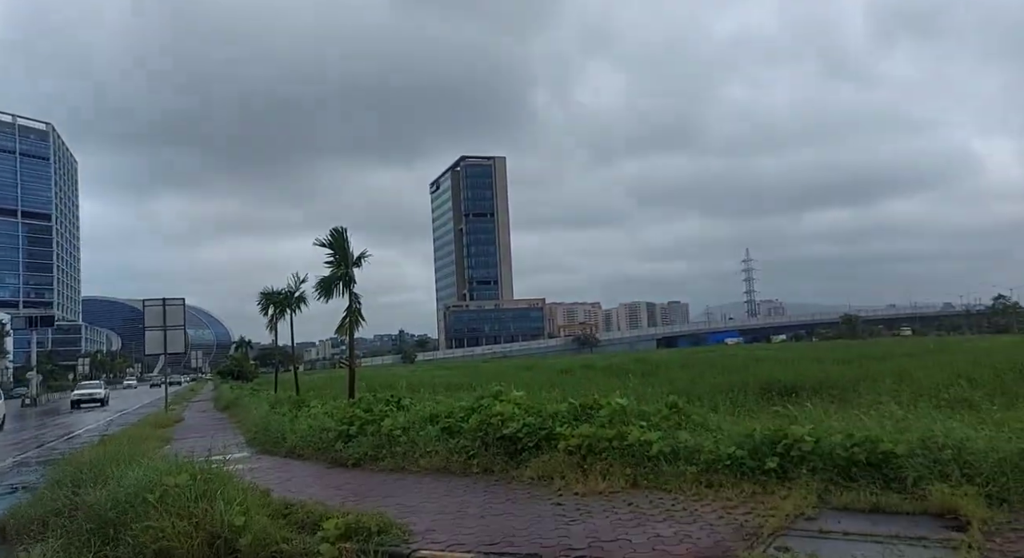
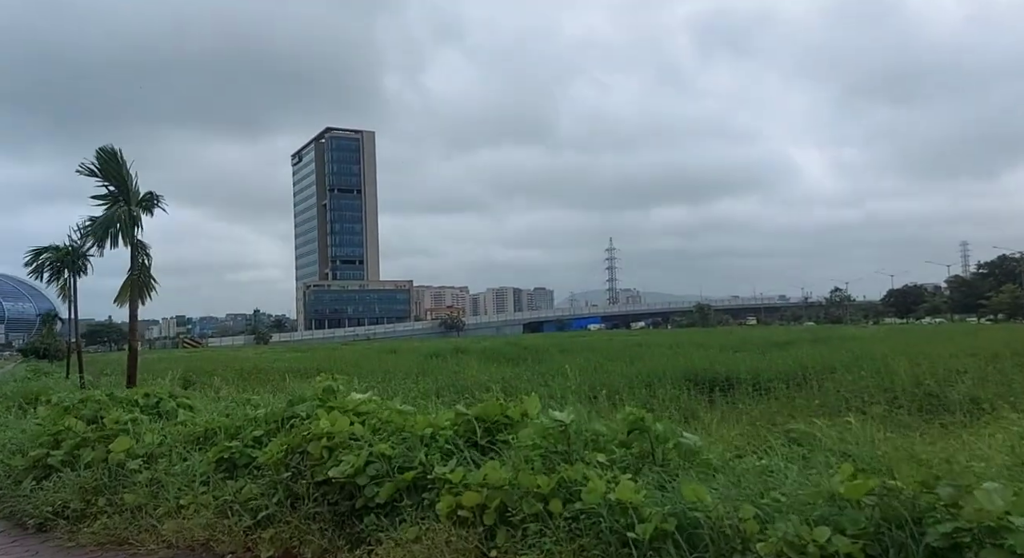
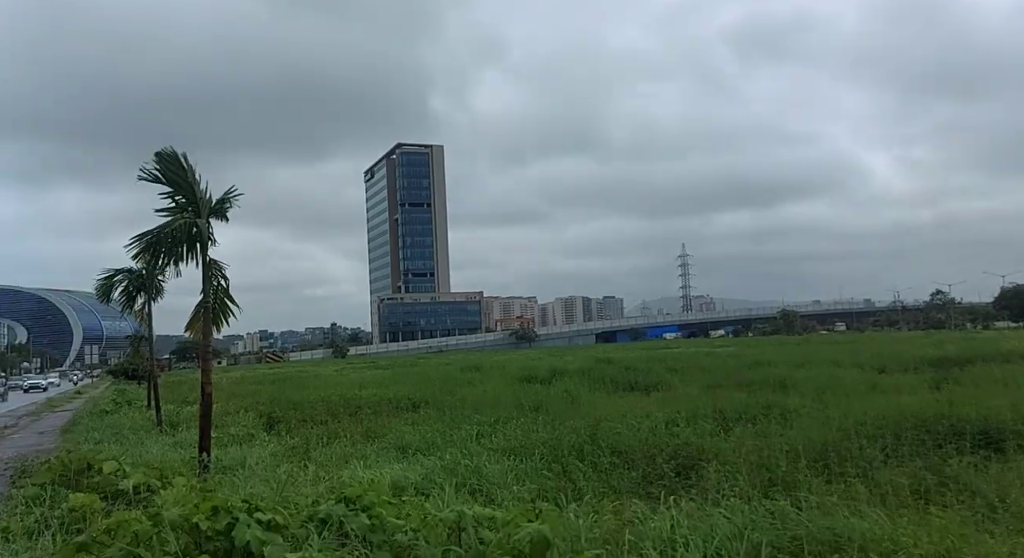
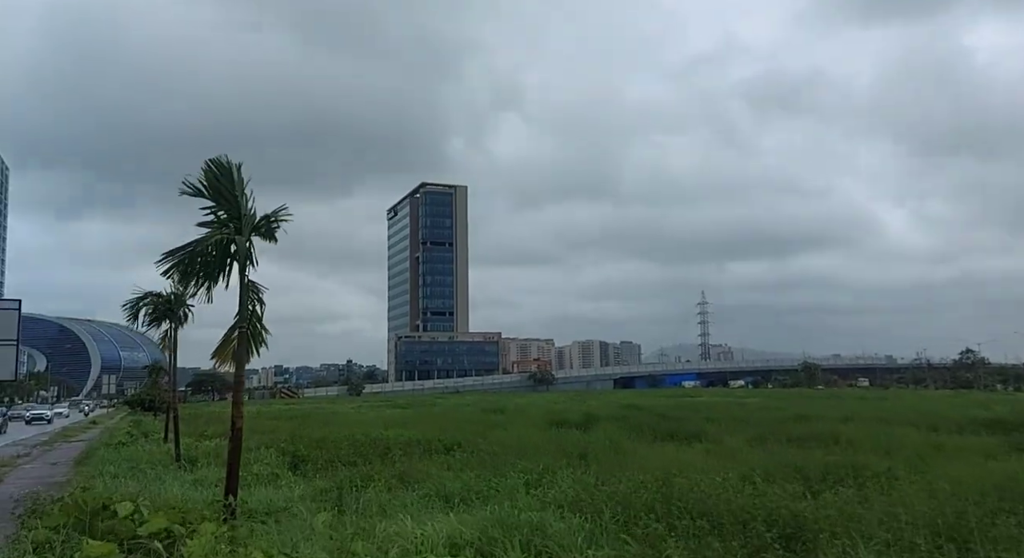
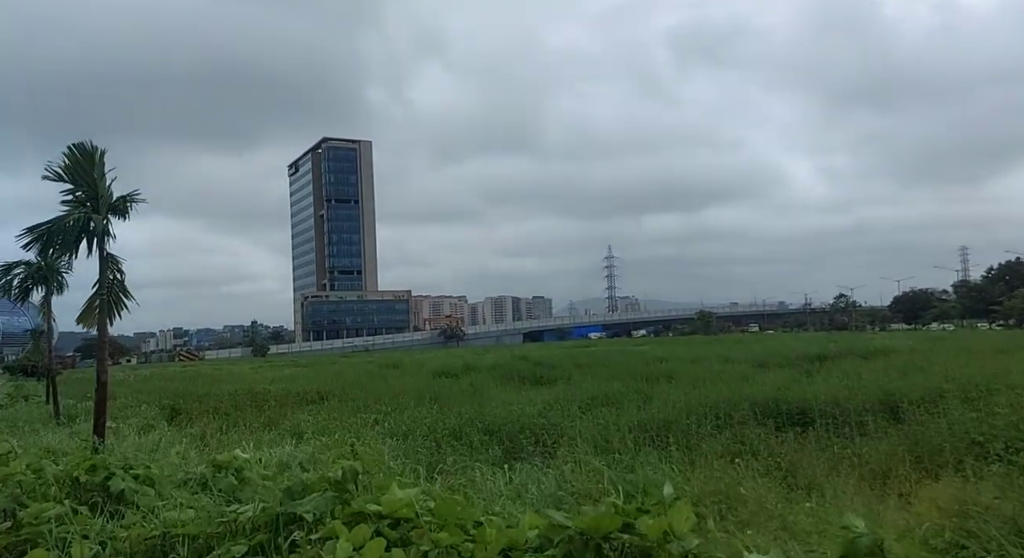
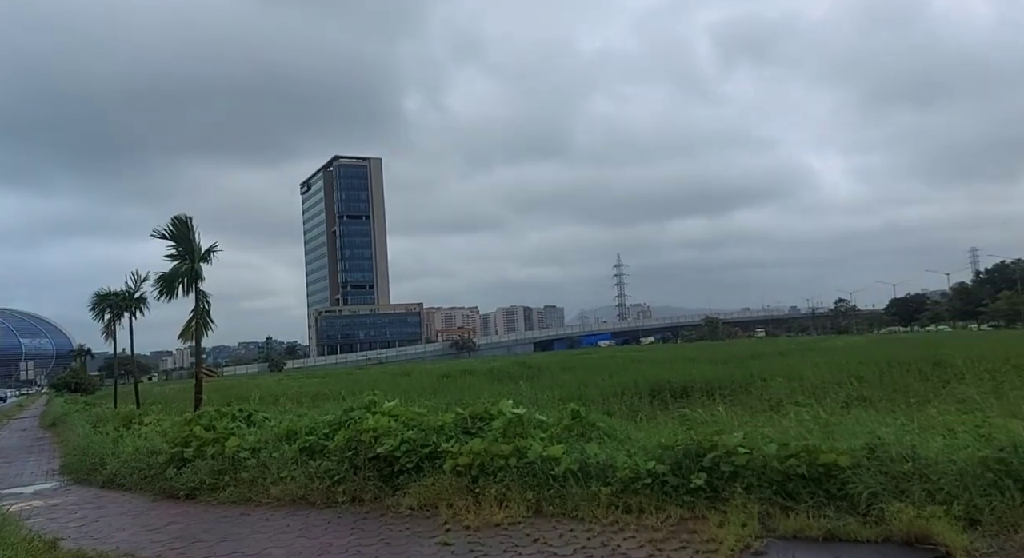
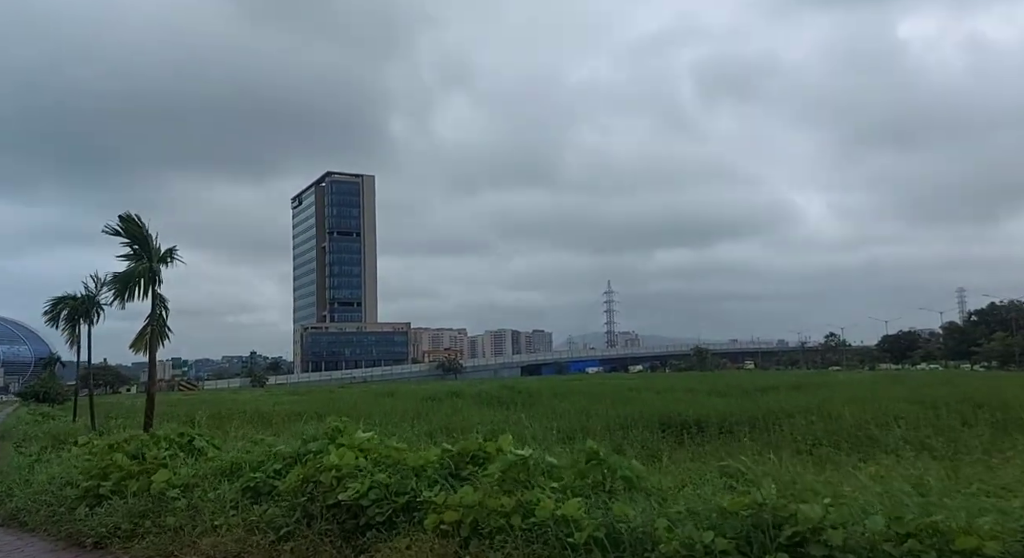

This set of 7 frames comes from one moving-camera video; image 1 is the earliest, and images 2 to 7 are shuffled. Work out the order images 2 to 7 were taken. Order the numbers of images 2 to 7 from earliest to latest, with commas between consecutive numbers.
6, 7, 2, 5, 3, 4
